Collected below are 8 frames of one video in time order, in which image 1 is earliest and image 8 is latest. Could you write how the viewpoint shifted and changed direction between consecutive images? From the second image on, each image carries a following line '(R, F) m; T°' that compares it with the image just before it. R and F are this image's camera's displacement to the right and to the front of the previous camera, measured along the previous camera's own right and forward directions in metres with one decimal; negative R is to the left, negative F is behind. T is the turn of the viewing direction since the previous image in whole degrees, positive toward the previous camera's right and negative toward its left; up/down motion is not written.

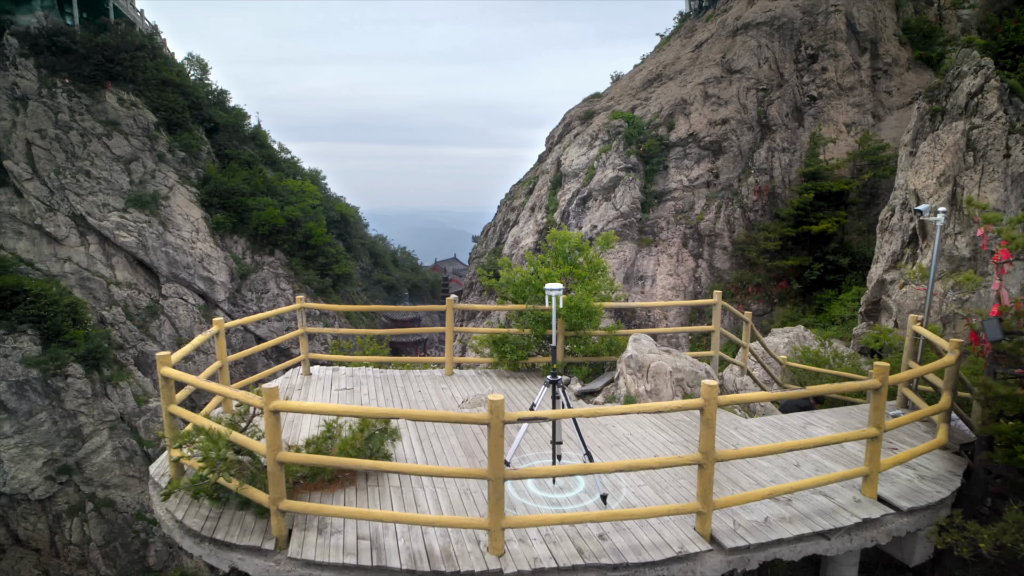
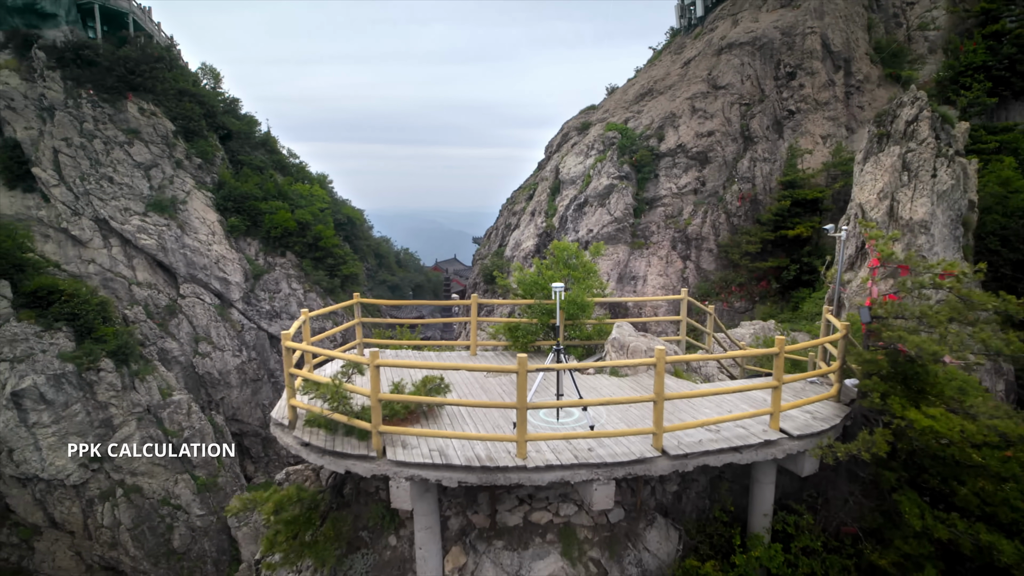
(-0.1, -0.6) m; 0°
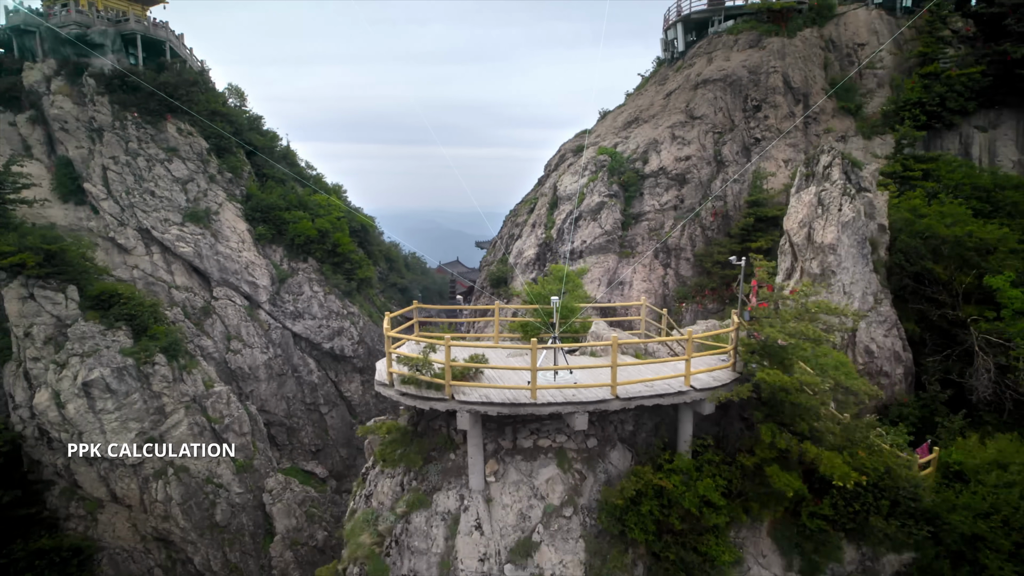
(-0.1, -1.1) m; 0°
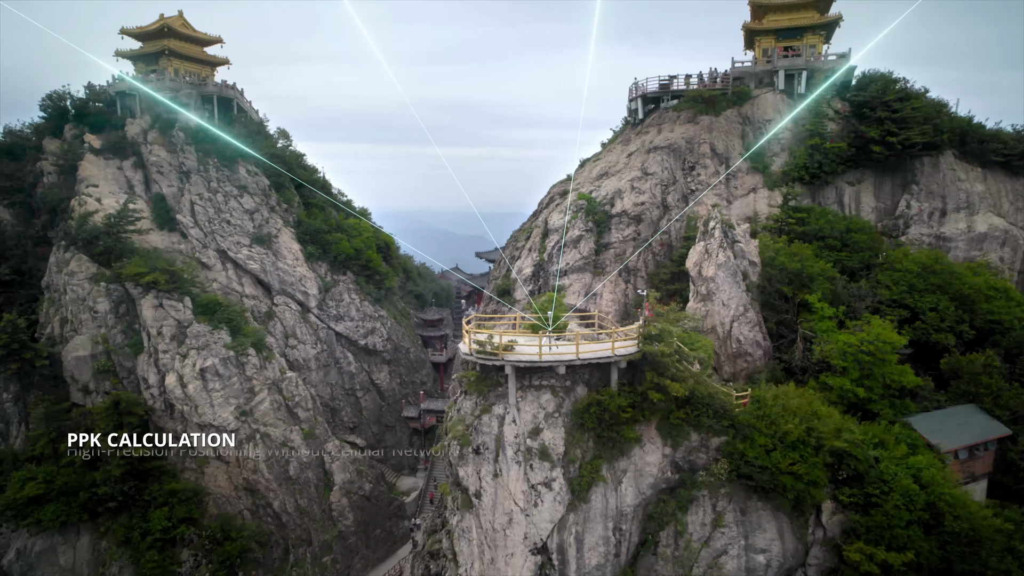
(-0.3, -3.1) m; +1°
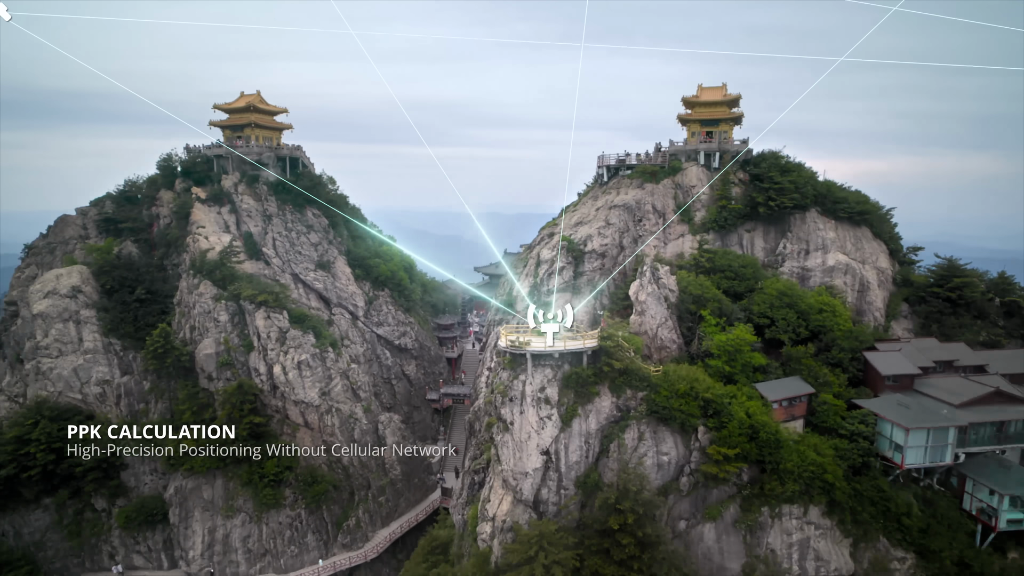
(-0.8, -4.9) m; +2°
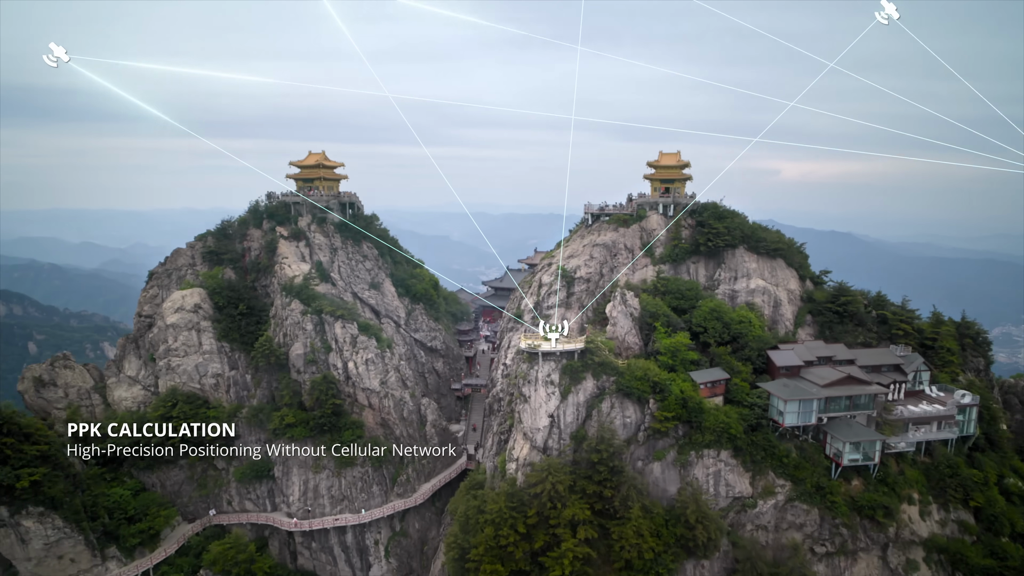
(-0.9, -5.9) m; +1°
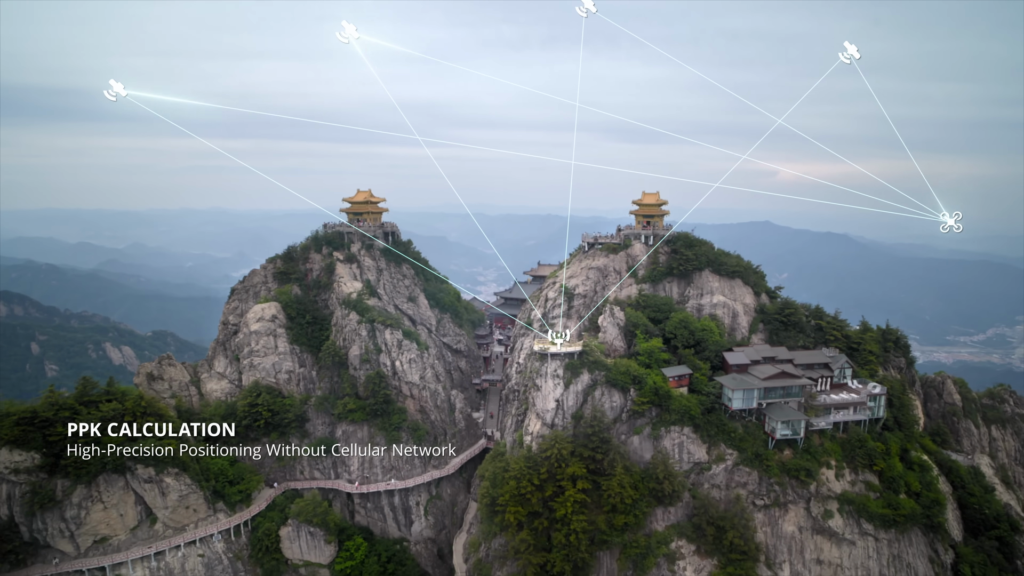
(-0.7, -5.8) m; 0°
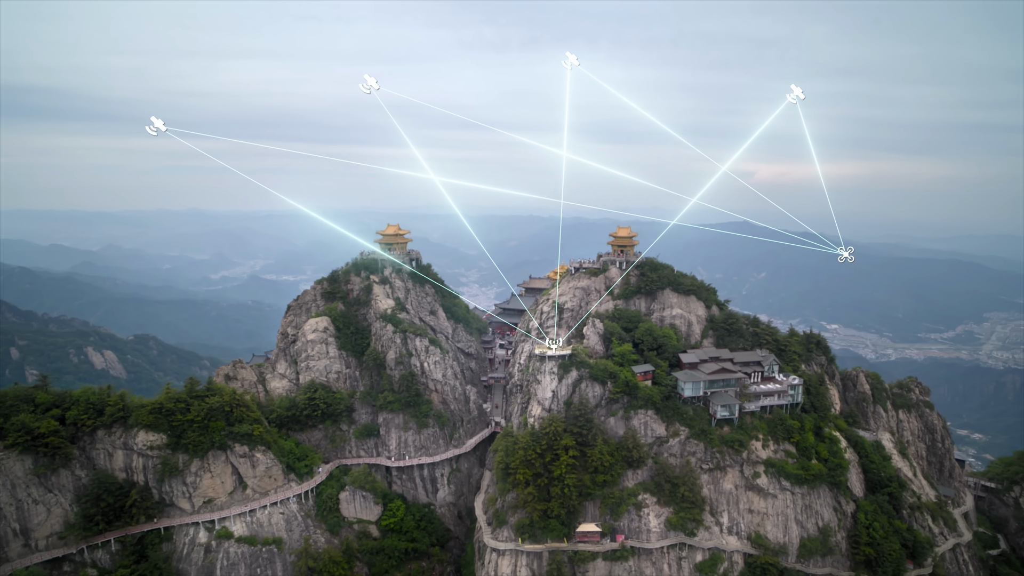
(-1.2, -7.4) m; +2°
